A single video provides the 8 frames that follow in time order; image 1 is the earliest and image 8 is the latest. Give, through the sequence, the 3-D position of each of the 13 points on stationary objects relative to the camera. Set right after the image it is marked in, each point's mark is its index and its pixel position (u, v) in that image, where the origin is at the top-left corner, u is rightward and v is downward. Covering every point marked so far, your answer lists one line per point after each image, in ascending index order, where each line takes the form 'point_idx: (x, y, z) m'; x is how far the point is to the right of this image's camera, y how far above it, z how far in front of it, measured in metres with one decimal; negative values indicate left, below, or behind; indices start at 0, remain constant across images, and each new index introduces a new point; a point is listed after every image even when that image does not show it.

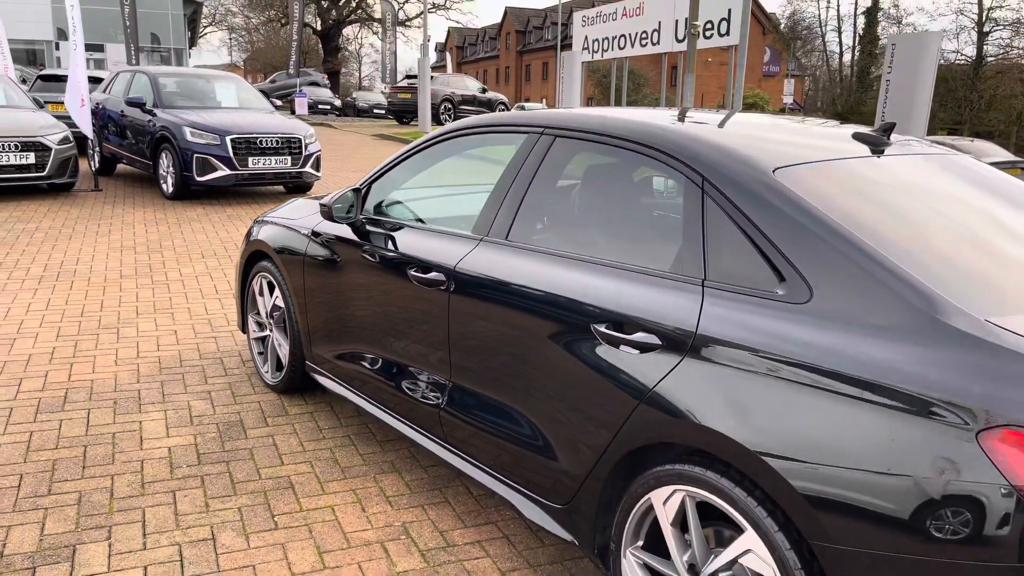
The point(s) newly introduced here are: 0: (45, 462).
0: (-1.8, -0.7, +3.2) m
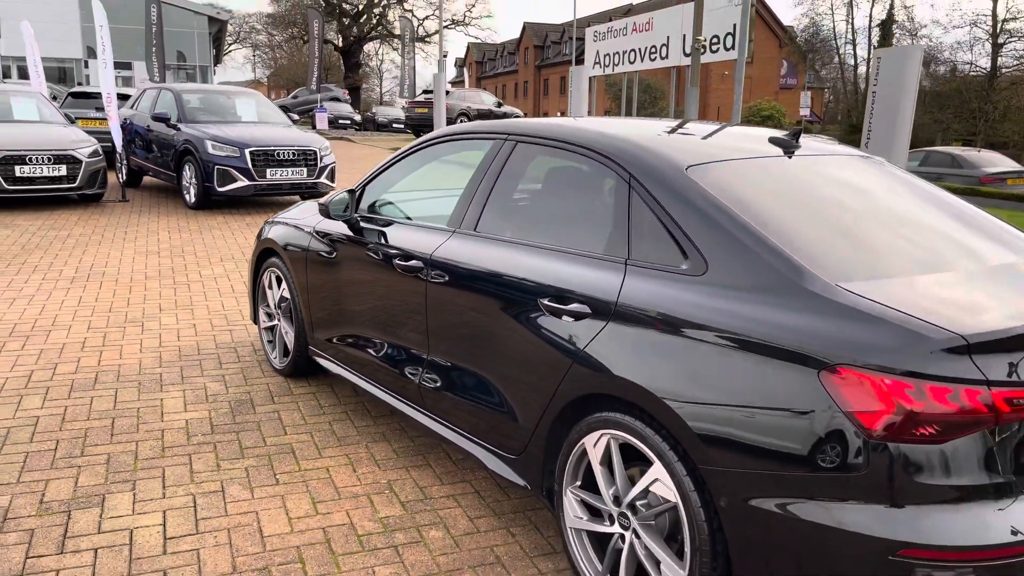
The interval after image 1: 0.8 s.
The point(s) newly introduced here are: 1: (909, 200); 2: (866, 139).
0: (-1.9, -0.6, +3.7) m
1: (+1.5, +0.3, +3.0) m
2: (+3.6, +1.5, +8.7) m
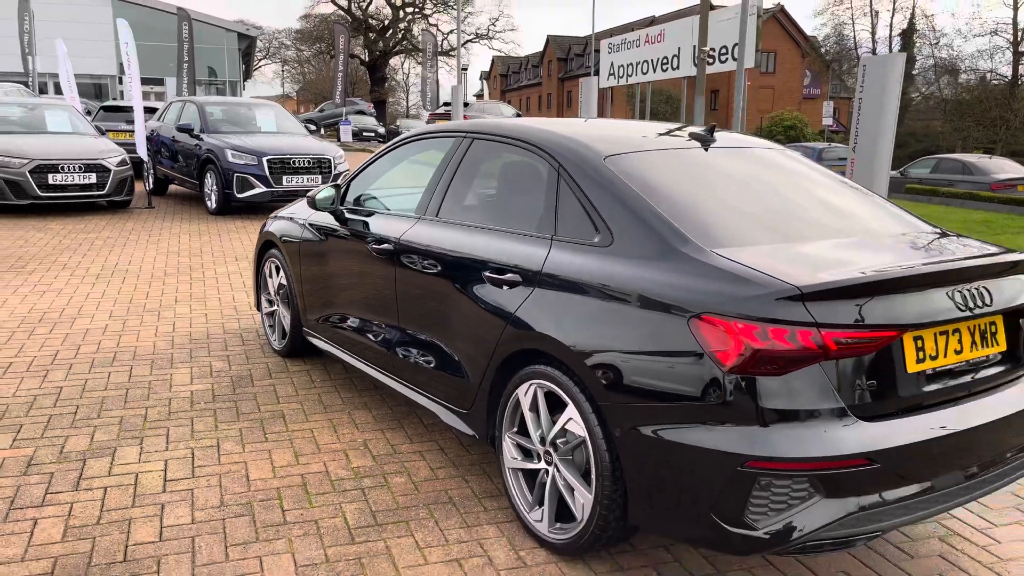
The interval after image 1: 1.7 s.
0: (-2.0, -0.5, +4.2) m
1: (+1.3, +0.4, +3.4) m
2: (+3.6, +1.5, +9.0) m
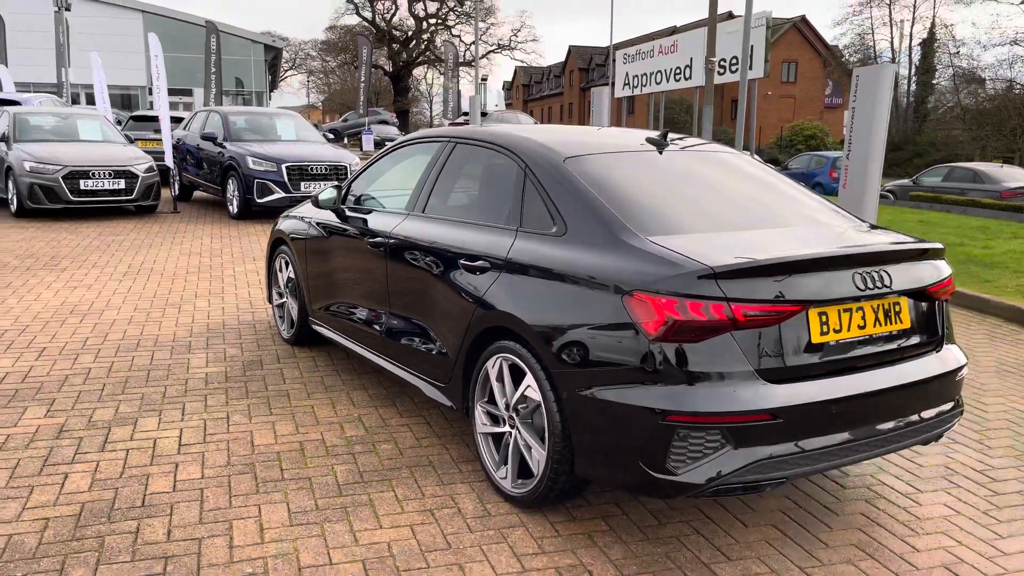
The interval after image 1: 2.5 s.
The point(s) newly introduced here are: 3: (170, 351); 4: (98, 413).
0: (-2.1, -0.5, +4.6) m
1: (+1.2, +0.4, +3.8) m
2: (+3.7, +1.5, +9.3) m
3: (-2.1, -0.4, +5.2) m
4: (-2.0, -0.6, +4.1) m
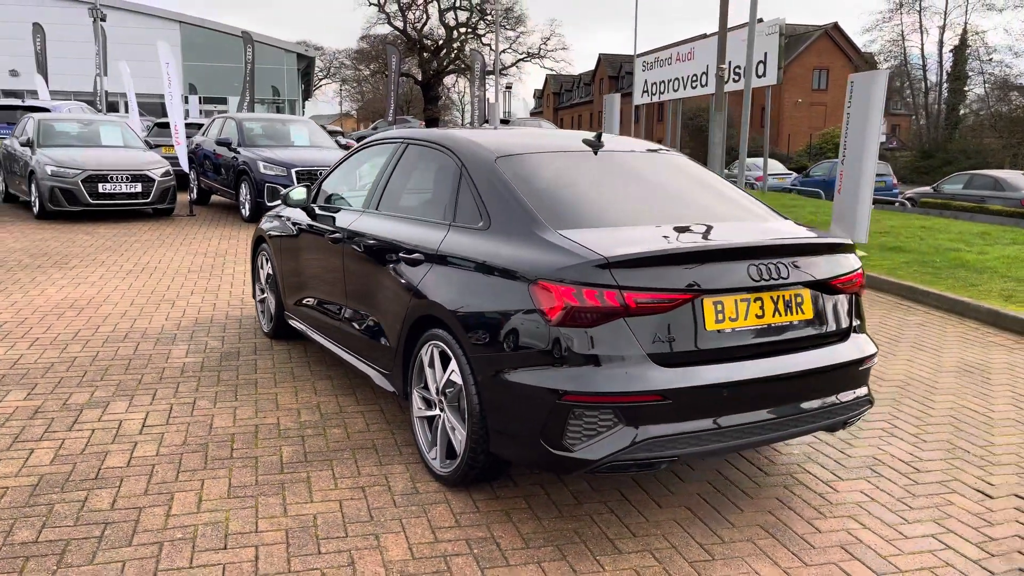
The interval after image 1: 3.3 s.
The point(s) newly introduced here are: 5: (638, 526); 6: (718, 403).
0: (-2.4, -0.4, +4.9) m
1: (+0.9, +0.4, +3.9) m
2: (+3.6, +1.4, +9.4) m
3: (-2.3, -0.3, +5.4) m
4: (-2.2, -0.6, +4.3) m
5: (+0.5, -0.9, +3.1) m
6: (+0.7, -0.4, +2.9) m
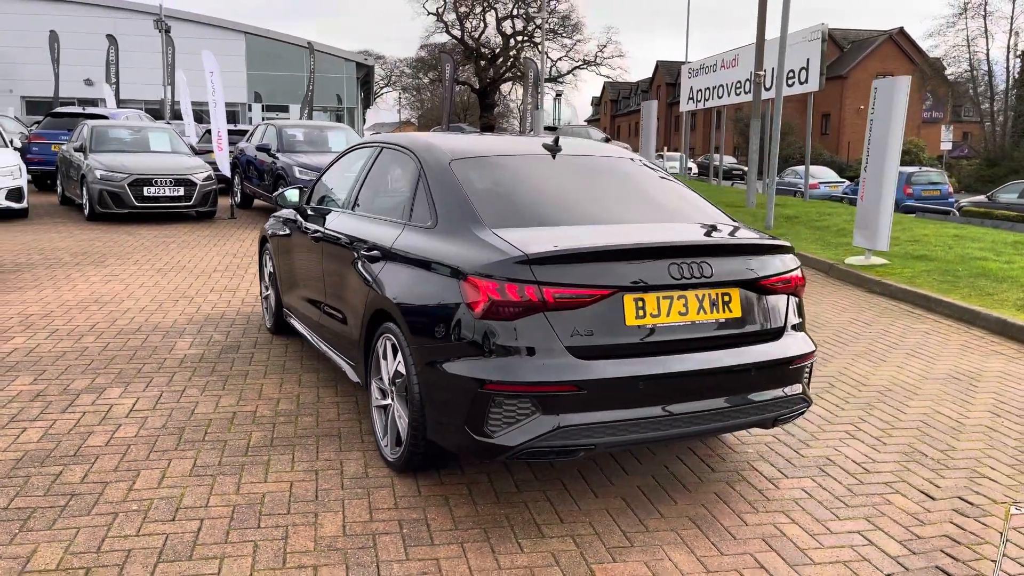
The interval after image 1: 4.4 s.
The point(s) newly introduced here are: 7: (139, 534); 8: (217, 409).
0: (-2.5, -0.4, +5.2) m
1: (+0.7, +0.4, +4.1) m
2: (+3.8, +1.3, +9.3) m
3: (-2.4, -0.3, +5.7) m
4: (-2.4, -0.5, +4.6) m
5: (+0.2, -0.9, +3.3) m
6: (+0.4, -0.4, +3.0) m
7: (-1.3, -0.9, +3.0) m
8: (-1.5, -0.6, +4.3) m
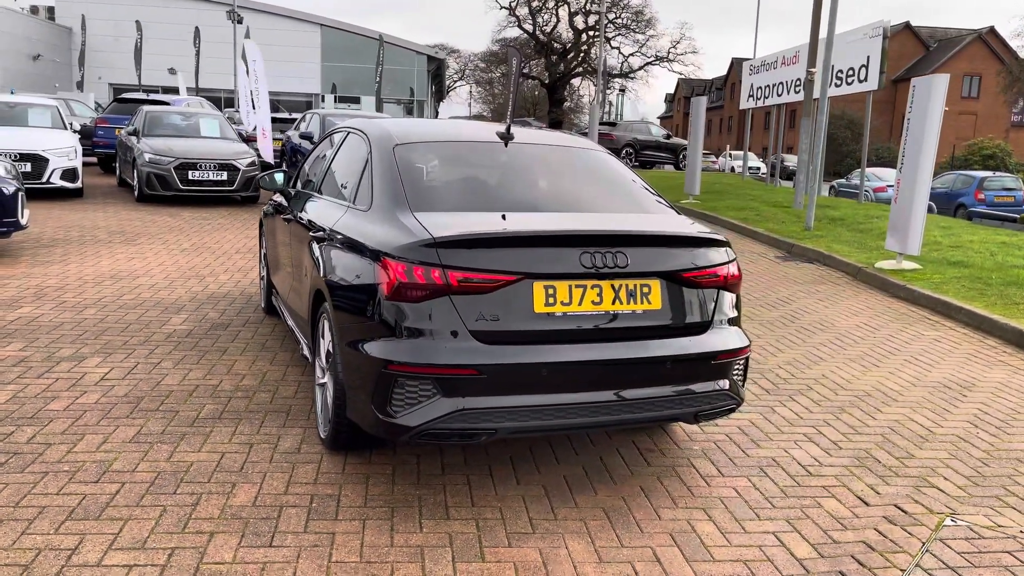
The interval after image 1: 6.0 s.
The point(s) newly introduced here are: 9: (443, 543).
0: (-2.6, -0.3, +5.4) m
1: (+0.5, +0.5, +4.0) m
2: (+4.1, +1.3, +9.0) m
3: (-2.5, -0.2, +6.0) m
4: (-2.6, -0.4, +4.9) m
5: (-0.1, -0.8, +3.3) m
6: (+0.1, -0.3, +3.0) m
7: (-1.6, -0.7, +3.1) m
8: (-1.7, -0.5, +4.4) m
9: (-0.2, -0.9, +2.9) m
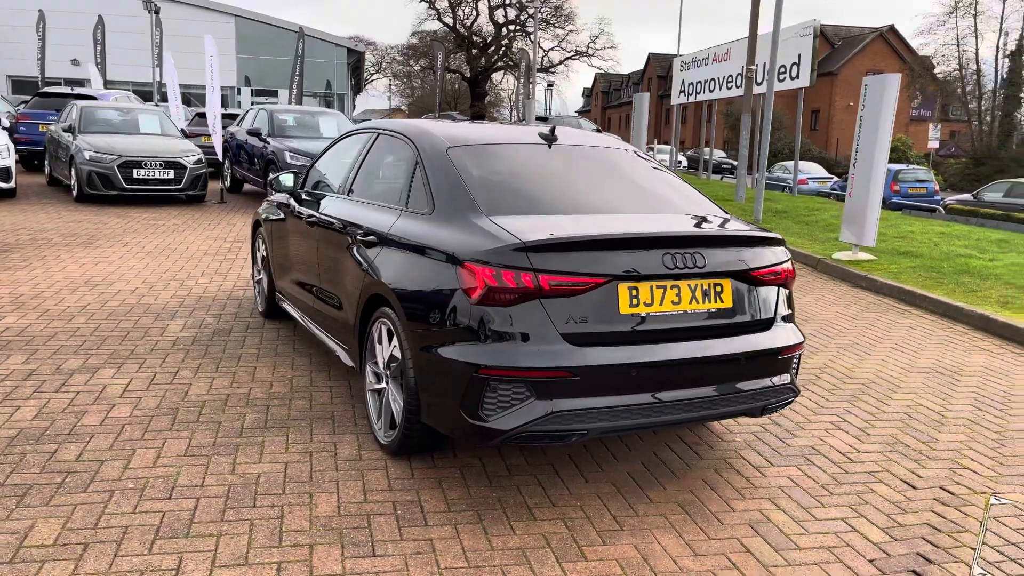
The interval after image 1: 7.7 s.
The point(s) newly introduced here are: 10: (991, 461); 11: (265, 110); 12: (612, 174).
0: (-2.5, -0.3, +5.2) m
1: (+0.7, +0.5, +4.1) m
2: (+3.8, +1.4, +9.4) m
3: (-2.4, -0.2, +5.8) m
4: (-2.4, -0.4, +4.7) m
5: (+0.2, -0.8, +3.3) m
6: (+0.4, -0.3, +3.1) m
7: (-1.3, -0.8, +3.0) m
8: (-1.5, -0.5, +4.3) m
9: (+0.1, -0.9, +3.0) m
10: (+2.2, -0.8, +3.9) m
11: (-4.0, +2.8, +13.5) m
12: (+0.5, +0.5, +4.1) m
